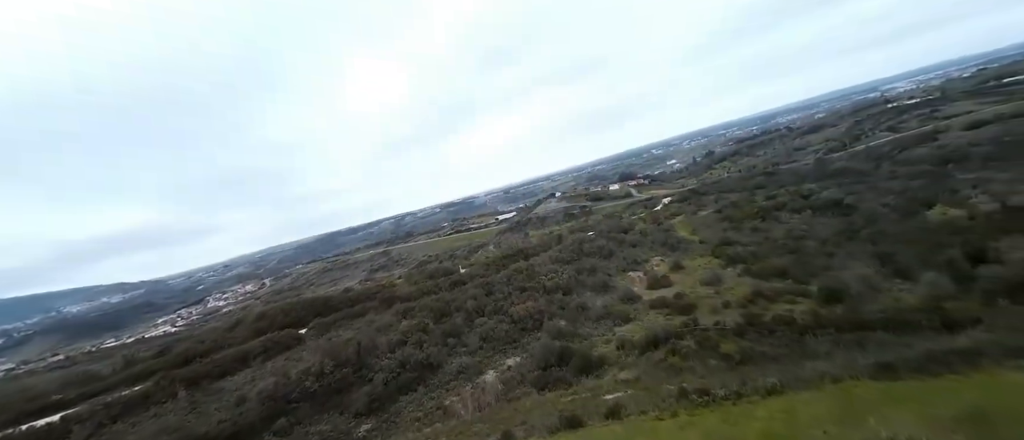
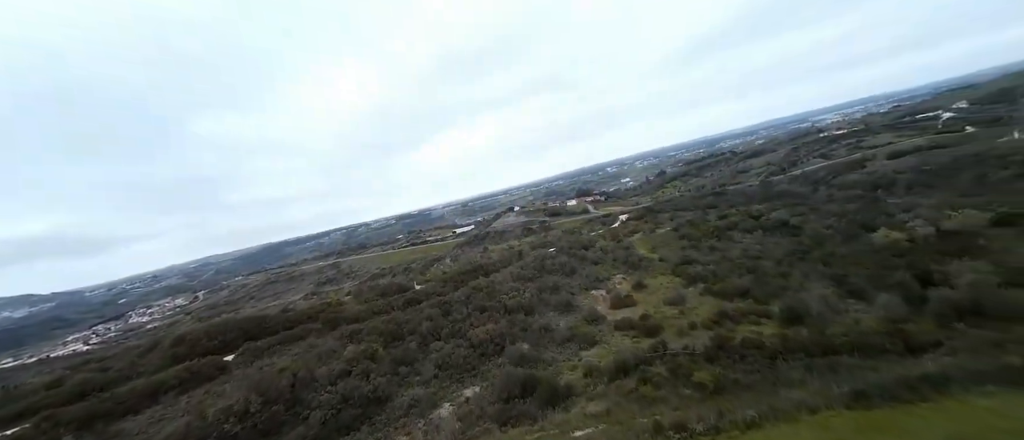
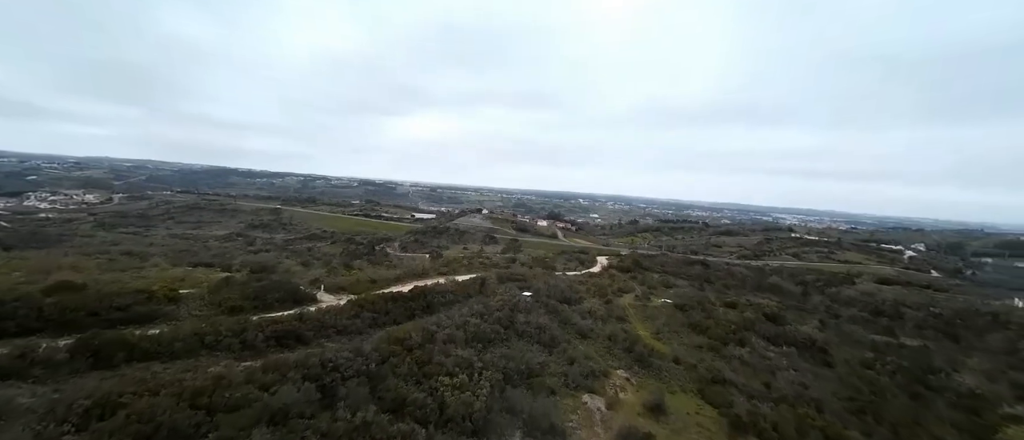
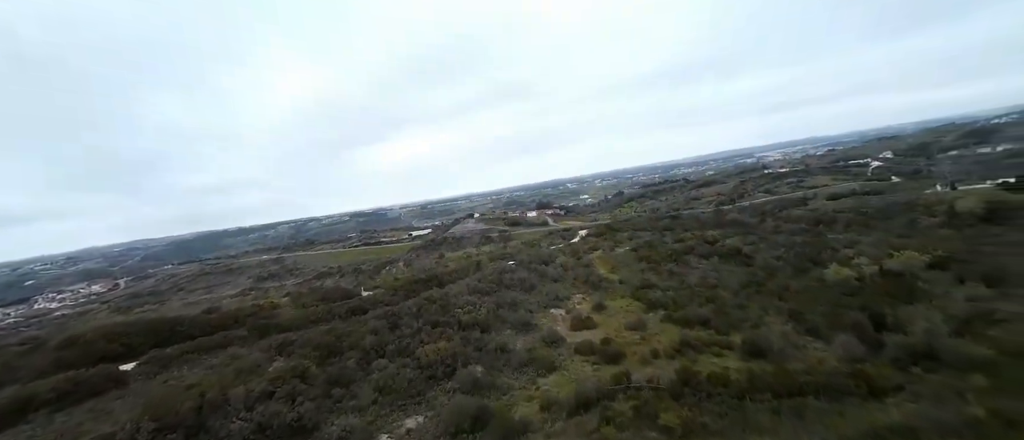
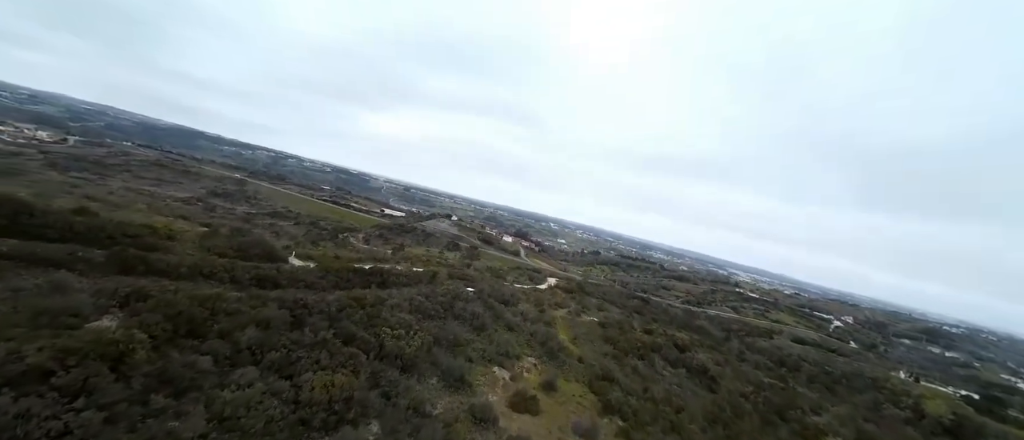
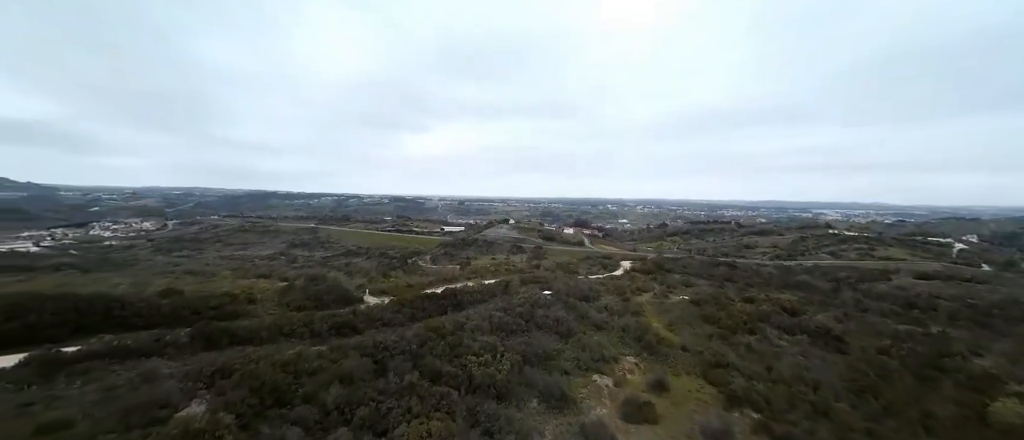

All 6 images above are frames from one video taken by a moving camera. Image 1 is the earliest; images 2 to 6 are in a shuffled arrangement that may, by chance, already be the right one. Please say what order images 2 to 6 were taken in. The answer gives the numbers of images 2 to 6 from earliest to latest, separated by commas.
2, 4, 5, 6, 3
